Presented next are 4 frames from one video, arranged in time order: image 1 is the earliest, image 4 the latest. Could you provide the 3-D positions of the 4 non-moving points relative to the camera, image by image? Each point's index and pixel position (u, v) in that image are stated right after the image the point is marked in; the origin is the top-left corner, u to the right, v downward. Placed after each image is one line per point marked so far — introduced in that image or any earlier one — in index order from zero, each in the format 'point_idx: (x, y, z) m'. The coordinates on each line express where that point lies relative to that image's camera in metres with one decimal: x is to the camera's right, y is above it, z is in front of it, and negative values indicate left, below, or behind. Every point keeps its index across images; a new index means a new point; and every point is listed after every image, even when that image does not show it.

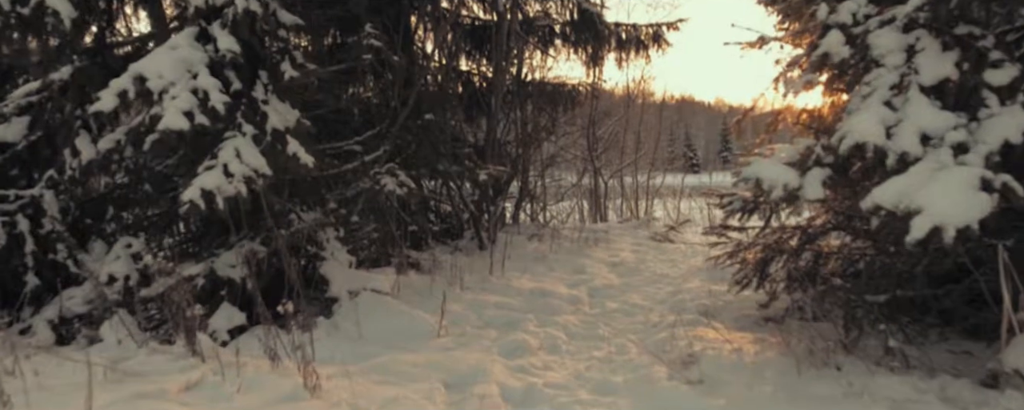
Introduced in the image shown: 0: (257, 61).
0: (-2.1, +1.2, +4.6) m
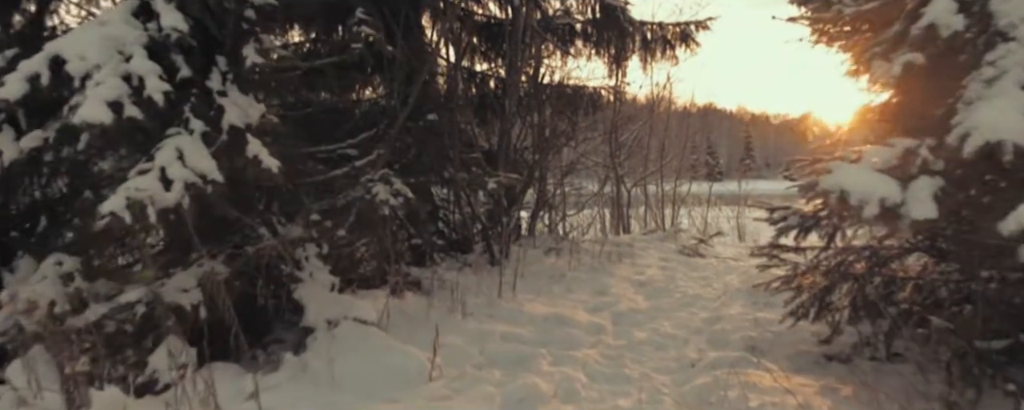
0: (-2.0, +1.1, +3.9) m
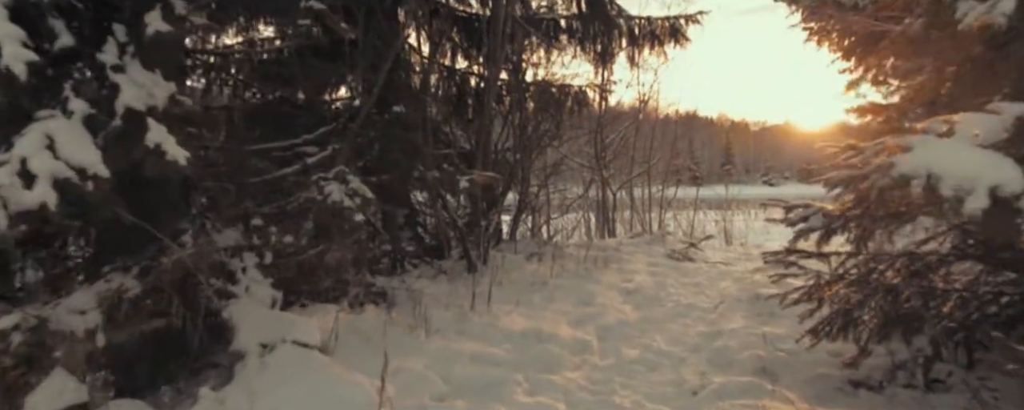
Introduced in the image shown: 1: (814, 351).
0: (-2.2, +1.1, +3.1) m
1: (+2.3, -1.1, +4.3) m
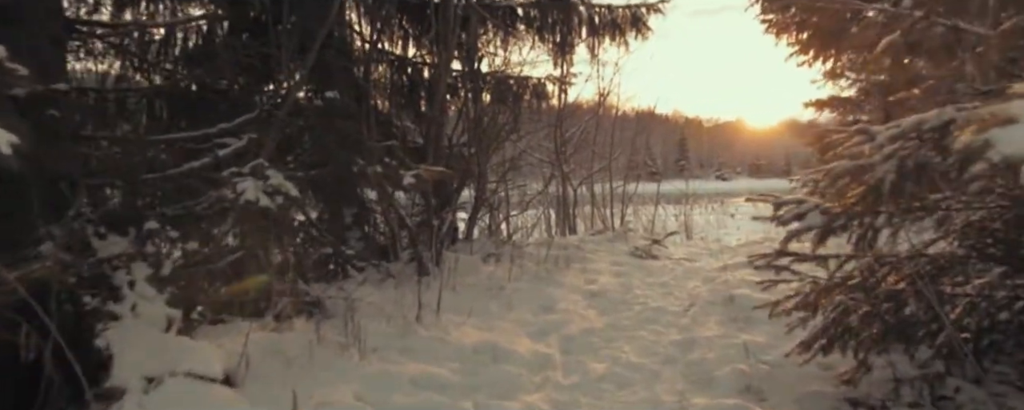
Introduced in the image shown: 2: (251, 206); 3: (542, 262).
0: (-2.5, +1.1, +2.4) m
1: (+1.9, -1.1, +3.8) m
2: (-1.8, 0.0, +4.0) m
3: (+0.4, -0.8, +7.5) m
